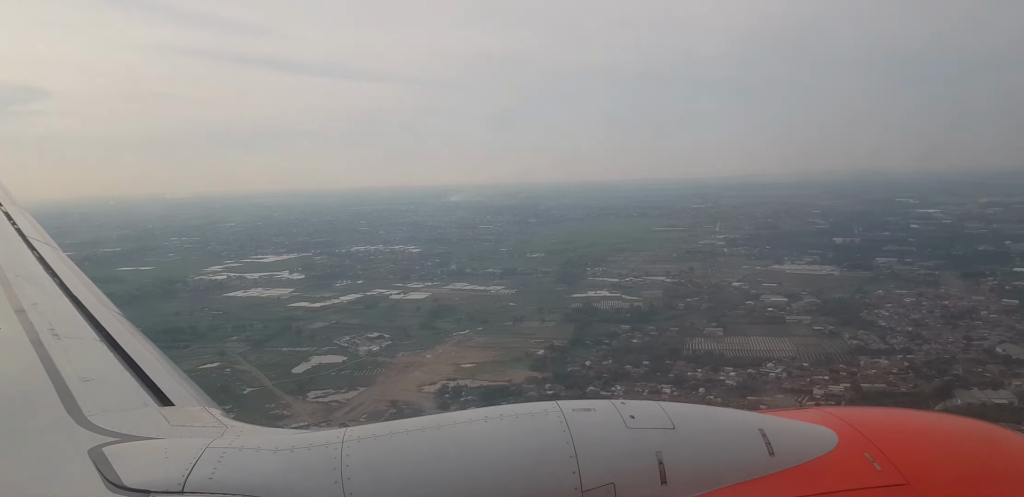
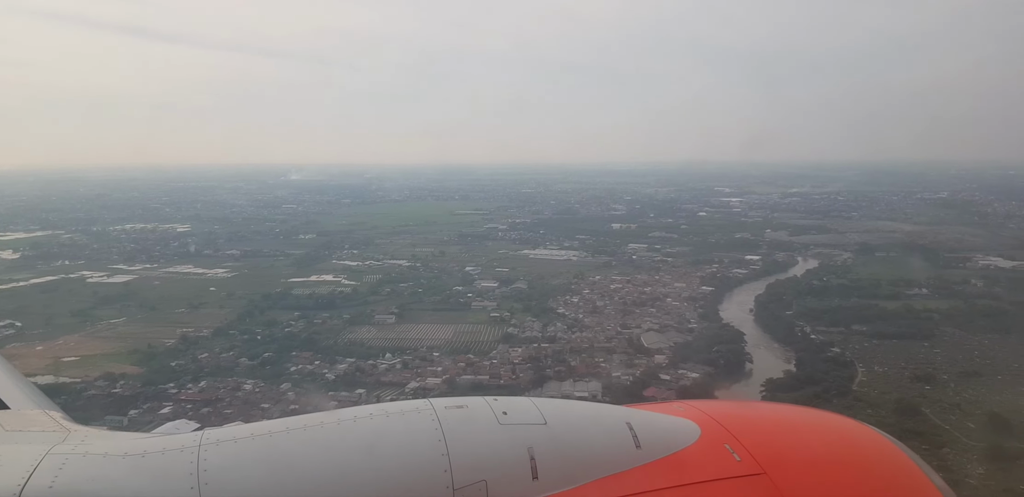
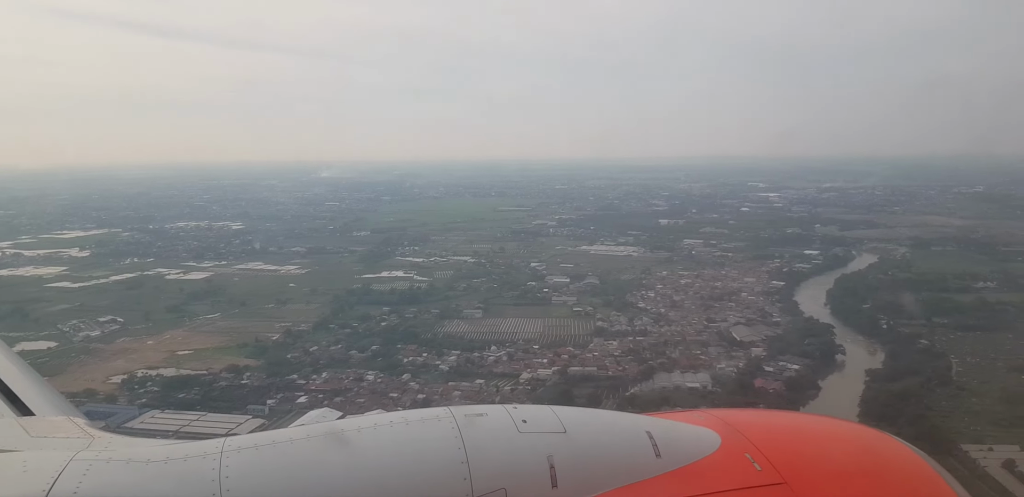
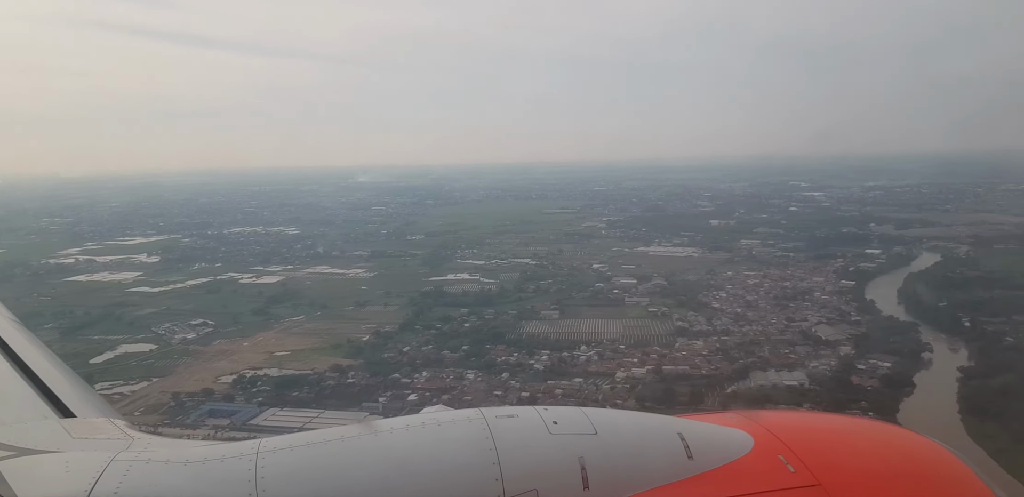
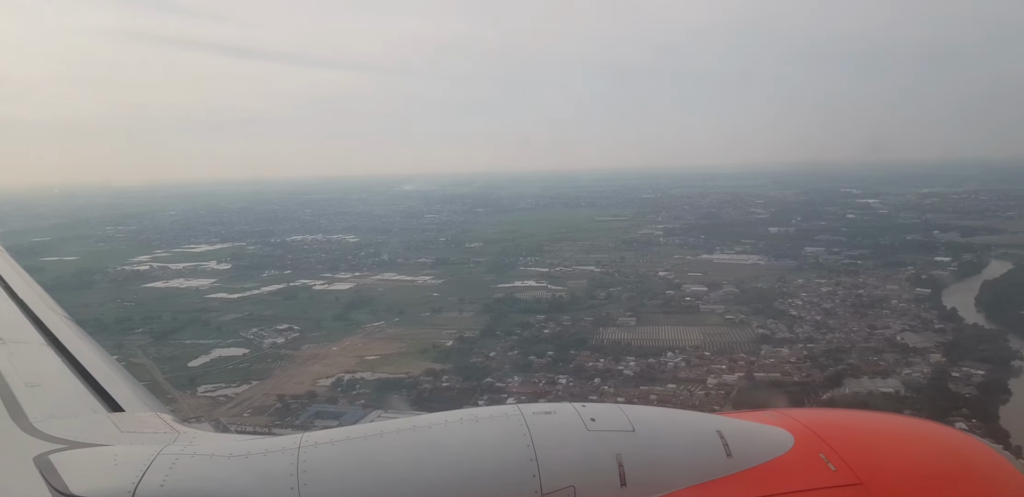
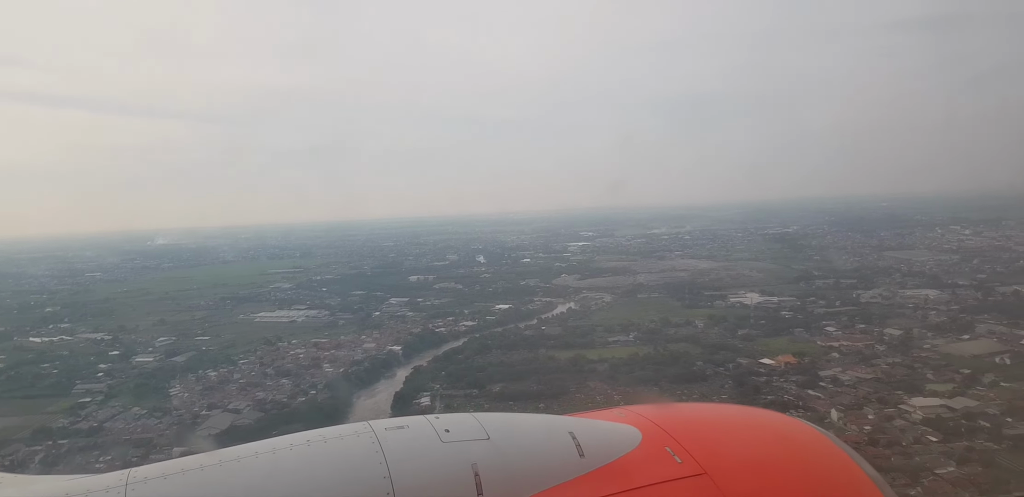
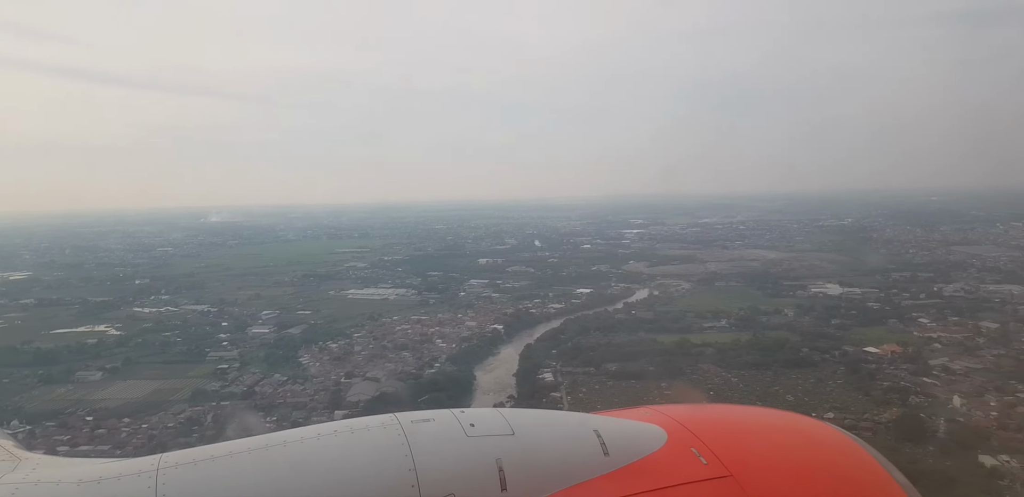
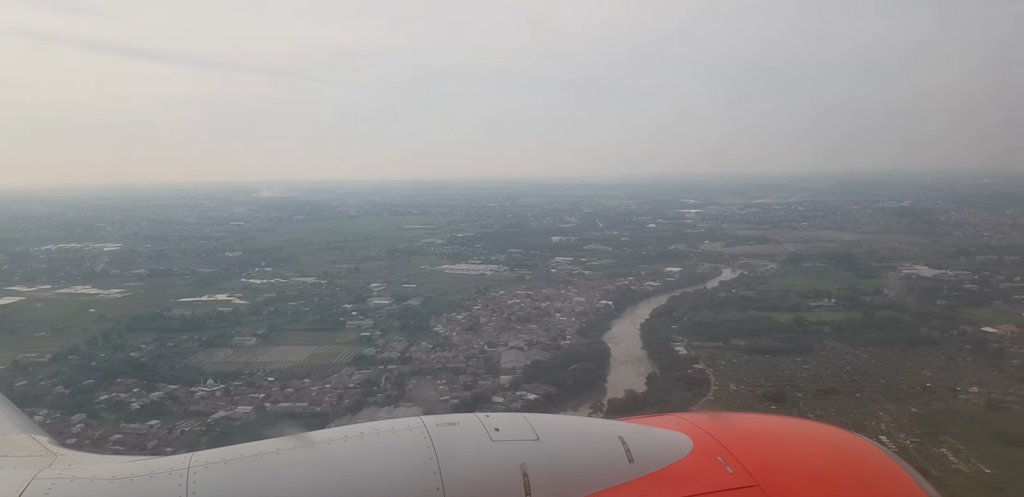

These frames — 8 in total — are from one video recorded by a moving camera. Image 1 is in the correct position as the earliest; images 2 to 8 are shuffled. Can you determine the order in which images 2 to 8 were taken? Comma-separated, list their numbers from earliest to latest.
5, 4, 3, 2, 8, 7, 6
